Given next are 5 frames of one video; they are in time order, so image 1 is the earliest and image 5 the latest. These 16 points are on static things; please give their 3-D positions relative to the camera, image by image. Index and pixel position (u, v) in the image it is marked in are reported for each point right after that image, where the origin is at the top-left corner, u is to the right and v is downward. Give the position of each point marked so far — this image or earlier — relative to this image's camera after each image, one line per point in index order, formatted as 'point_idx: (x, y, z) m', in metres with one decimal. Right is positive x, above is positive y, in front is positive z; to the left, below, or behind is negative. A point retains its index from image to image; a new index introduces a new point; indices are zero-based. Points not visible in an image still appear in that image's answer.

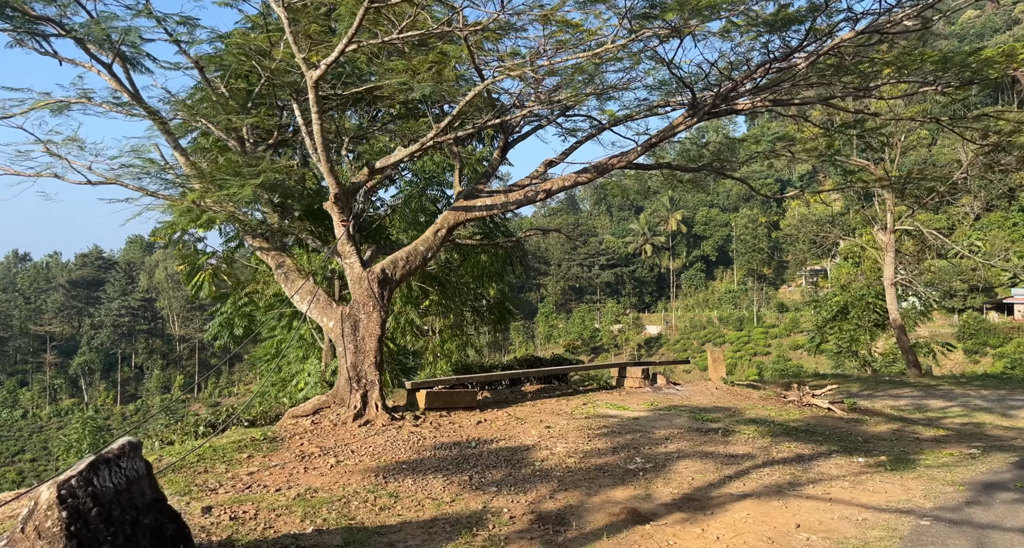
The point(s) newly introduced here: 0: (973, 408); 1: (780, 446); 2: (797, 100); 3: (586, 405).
0: (+8.1, -2.3, +11.7) m
1: (+2.7, -1.8, +6.7) m
2: (+3.5, +2.1, +8.1) m
3: (+0.9, -1.7, +8.4) m
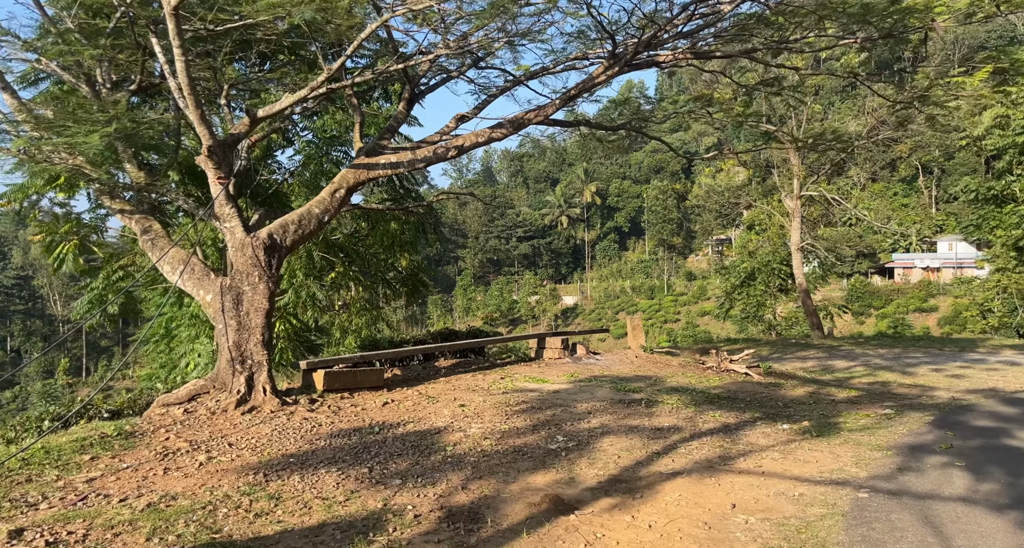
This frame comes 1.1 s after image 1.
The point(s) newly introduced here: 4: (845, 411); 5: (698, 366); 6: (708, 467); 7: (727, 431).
0: (+6.6, -1.7, +12.0) m
1: (+1.9, -1.4, +6.4) m
2: (+2.4, +2.6, +7.7) m
3: (-0.1, -1.3, +7.9) m
4: (+3.6, -1.5, +7.2) m
5: (+2.9, -1.4, +10.1) m
6: (+1.4, -1.4, +4.9) m
7: (+1.9, -1.4, +5.9) m
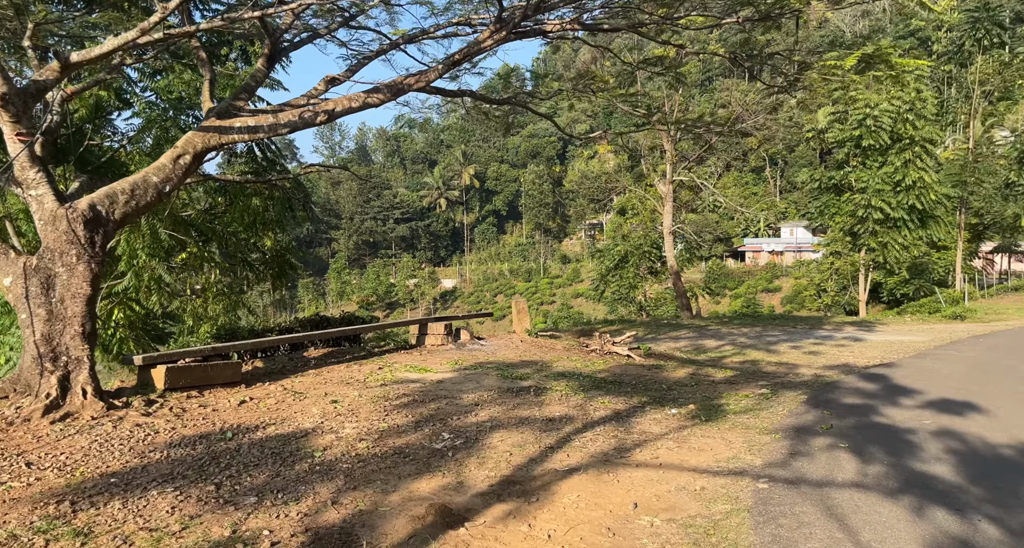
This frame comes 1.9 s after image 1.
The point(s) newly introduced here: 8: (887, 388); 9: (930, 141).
0: (+4.4, -1.4, +12.5) m
1: (+0.8, -1.2, +6.2) m
2: (+1.1, +2.8, +7.4) m
3: (-1.4, -1.1, +7.2) m
4: (+2.4, -1.3, +7.2) m
5: (+1.1, -1.1, +9.9) m
6: (+0.6, -1.3, +4.5) m
7: (+0.9, -1.2, +5.6) m
8: (+3.9, -1.2, +6.8) m
9: (+12.2, +3.9, +19.4) m
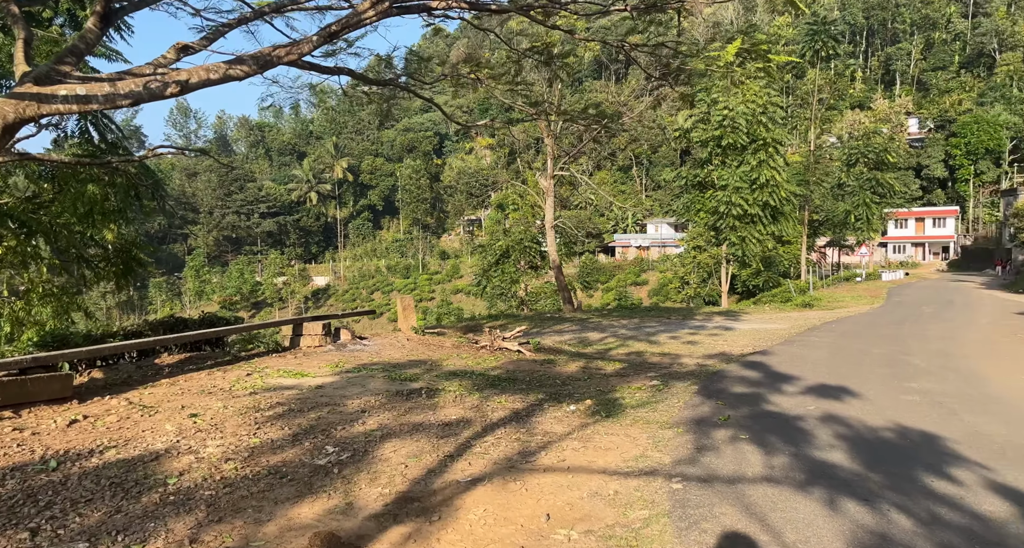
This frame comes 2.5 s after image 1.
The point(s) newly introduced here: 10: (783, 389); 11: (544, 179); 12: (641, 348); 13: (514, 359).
0: (+2.2, -1.2, +12.7) m
1: (-0.2, -1.1, +5.8) m
2: (-0.2, +2.9, +7.1) m
3: (-2.5, -1.0, +6.4) m
4: (+1.2, -1.2, +7.1) m
5: (-0.6, -1.0, +9.5) m
6: (0.0, -1.2, +4.2) m
7: (+0.1, -1.2, +5.3) m
8: (+2.7, -1.1, +6.9) m
9: (+8.5, +4.2, +20.9) m
10: (+2.6, -1.1, +6.2) m
11: (+1.0, +2.8, +19.6) m
12: (+2.2, -1.2, +11.1) m
13: (0.0, -1.1, +8.6) m
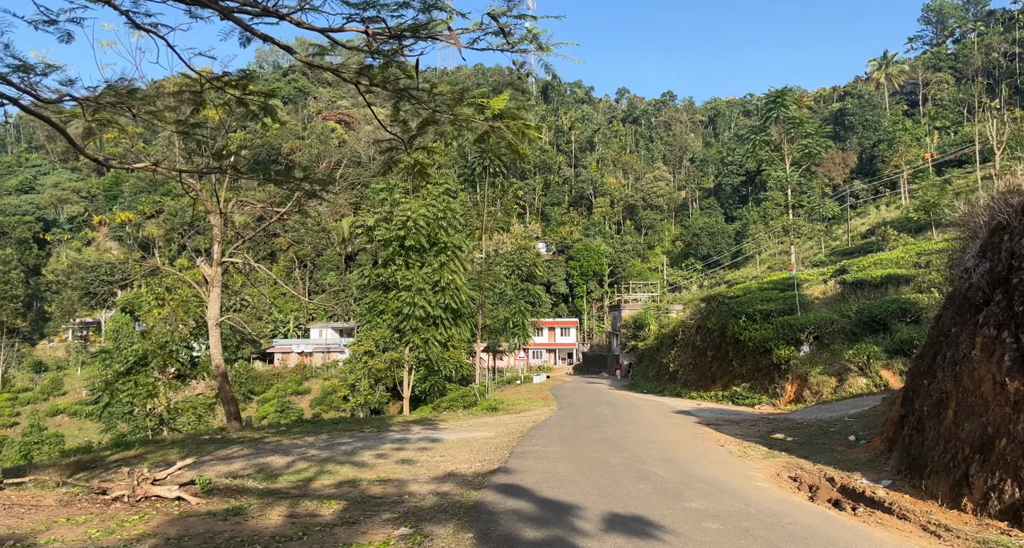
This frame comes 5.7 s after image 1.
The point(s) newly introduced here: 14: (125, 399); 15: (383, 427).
0: (-3.0, -2.9, +10.2) m
1: (-1.7, -1.7, +3.1) m
2: (-2.4, +2.1, +4.8) m
3: (-4.1, -1.4, +2.5) m
4: (-1.2, -2.0, +4.9) m
5: (-3.9, -2.1, +6.1) m
6: (-0.8, -1.5, +1.8) m
7: (-1.2, -1.6, +2.8) m
8: (+0.3, -1.9, +5.5) m
9: (-1.6, +0.9, +21.1) m
10: (+0.5, -1.9, +4.8) m
11: (-7.5, +0.2, +16.1) m
12: (-2.2, -2.7, +8.8) m
13: (-2.9, -2.0, +5.6) m
14: (-9.3, -3.0, +16.1) m
15: (-3.1, -3.6, +15.4) m
